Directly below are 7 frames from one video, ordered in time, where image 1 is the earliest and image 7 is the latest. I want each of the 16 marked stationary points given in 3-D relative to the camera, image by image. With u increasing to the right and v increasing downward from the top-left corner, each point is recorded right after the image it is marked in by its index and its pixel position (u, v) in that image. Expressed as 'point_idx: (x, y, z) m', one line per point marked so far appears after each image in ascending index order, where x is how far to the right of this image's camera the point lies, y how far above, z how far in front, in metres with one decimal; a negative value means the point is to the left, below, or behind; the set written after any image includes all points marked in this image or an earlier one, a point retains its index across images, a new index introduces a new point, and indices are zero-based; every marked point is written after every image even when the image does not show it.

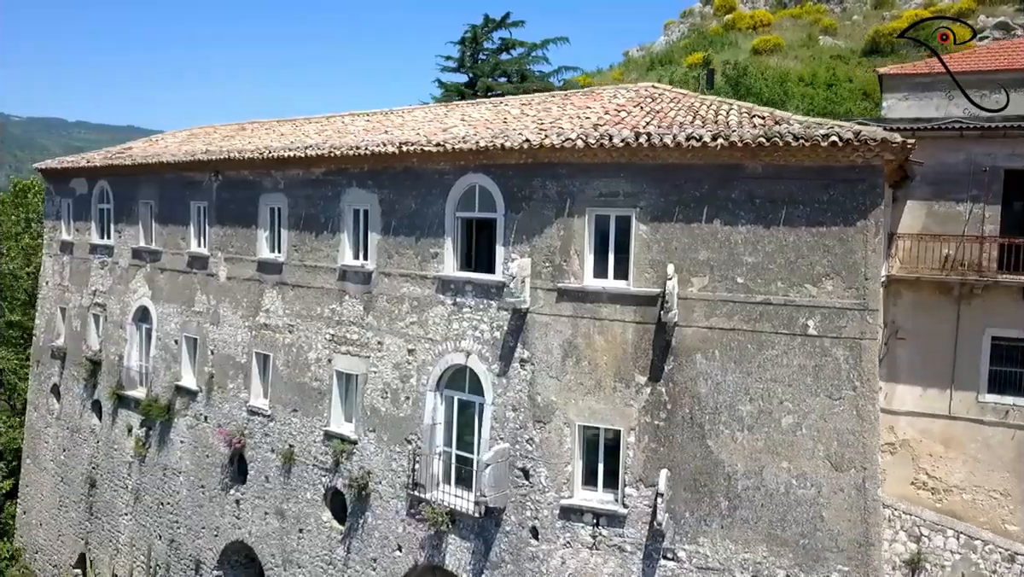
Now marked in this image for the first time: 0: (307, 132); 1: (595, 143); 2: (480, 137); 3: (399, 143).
0: (-4.5, +3.5, +17.5) m
1: (+1.1, +2.0, +10.8) m
2: (-0.5, +2.4, +12.3) m
3: (-1.9, +2.5, +13.2) m
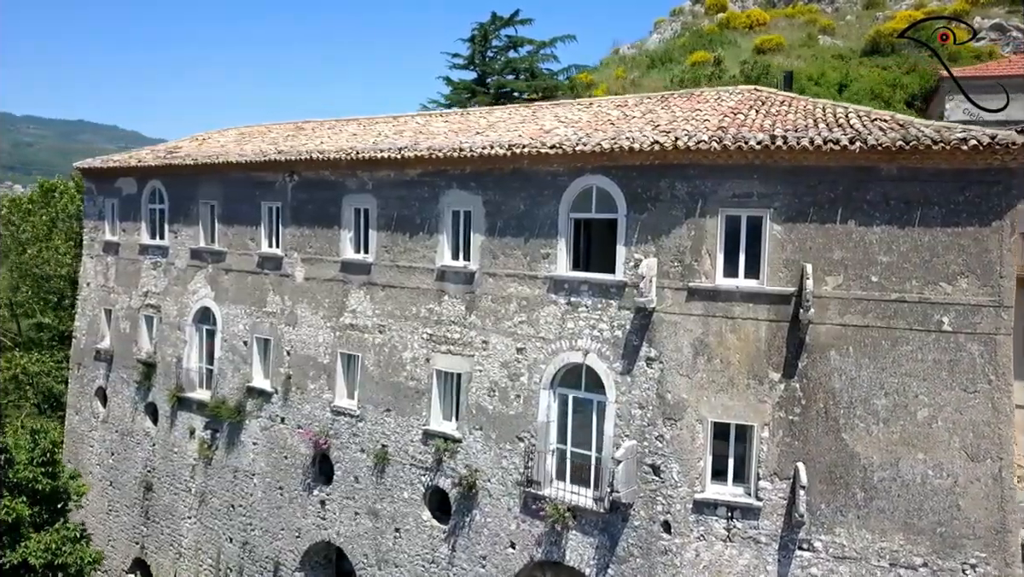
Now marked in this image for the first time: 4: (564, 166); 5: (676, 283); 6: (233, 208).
0: (-2.9, +3.5, +17.5) m
1: (+3.1, +2.0, +11.1) m
2: (+1.4, +2.4, +12.5) m
3: (0.0, +2.5, +13.3) m
4: (+0.9, +2.0, +12.9) m
5: (+2.5, +0.1, +11.8) m
6: (-6.6, +1.9, +18.7) m
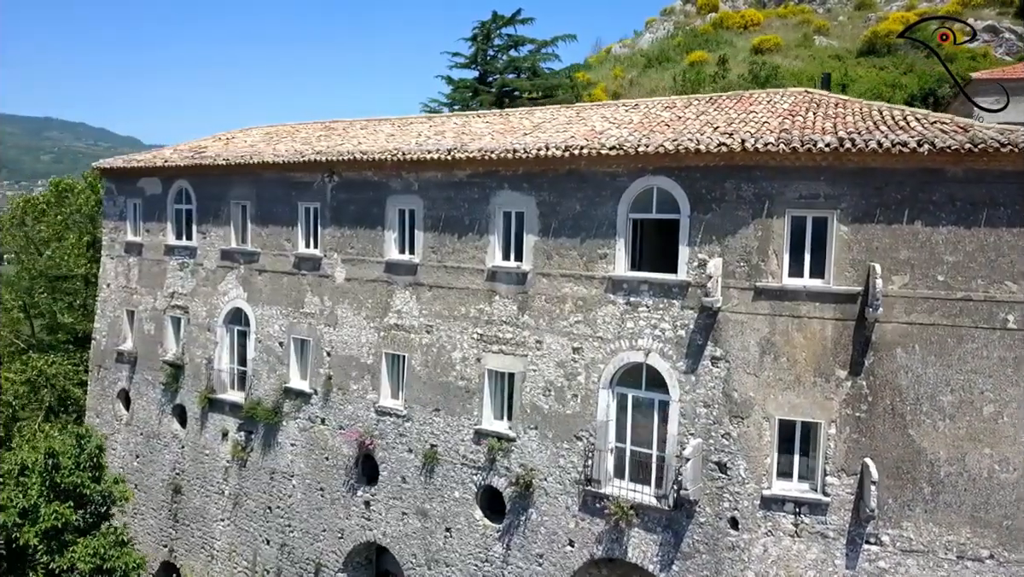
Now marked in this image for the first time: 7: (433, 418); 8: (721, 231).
0: (-2.0, +3.5, +17.5) m
1: (+4.1, +2.0, +11.3) m
2: (+2.4, +2.4, +12.6) m
3: (+1.0, +2.4, +13.4) m
4: (+1.9, +2.0, +13.0) m
5: (+3.5, +0.1, +12.0) m
6: (-5.8, +1.9, +18.6) m
7: (-1.6, -2.6, +15.5) m
8: (+3.2, +0.9, +12.2) m
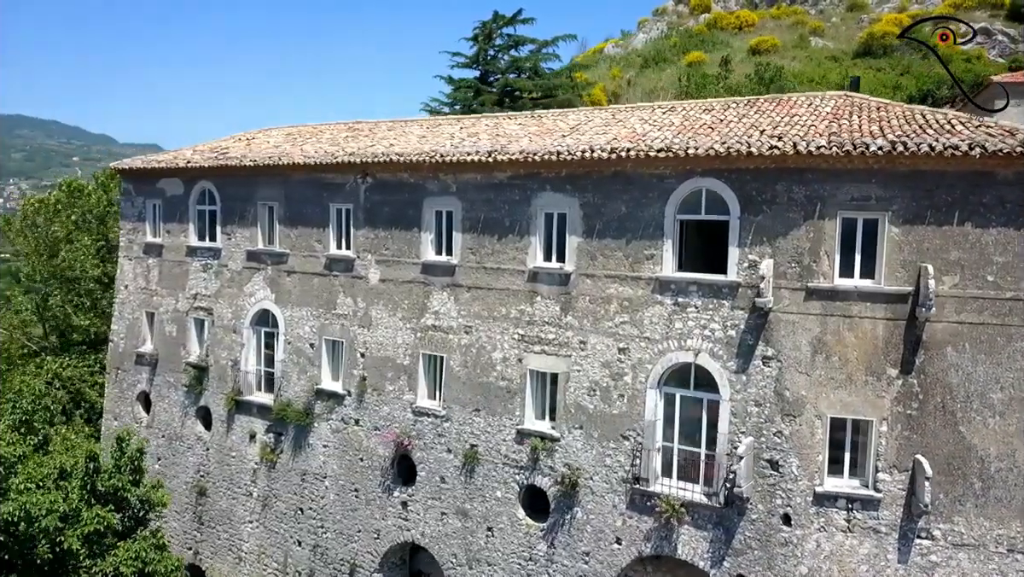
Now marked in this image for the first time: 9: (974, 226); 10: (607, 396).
0: (-1.3, +3.5, +17.6) m
1: (+5.0, +2.0, +11.5) m
2: (+3.2, +2.4, +12.8) m
3: (+1.8, +2.4, +13.6) m
4: (+2.7, +2.0, +13.2) m
5: (+4.4, +0.1, +12.2) m
6: (-5.1, +1.9, +18.6) m
7: (-0.8, -2.6, +15.6) m
8: (+4.1, +0.9, +12.4) m
9: (+6.8, +0.9, +11.5) m
10: (+1.7, -1.9, +14.0) m
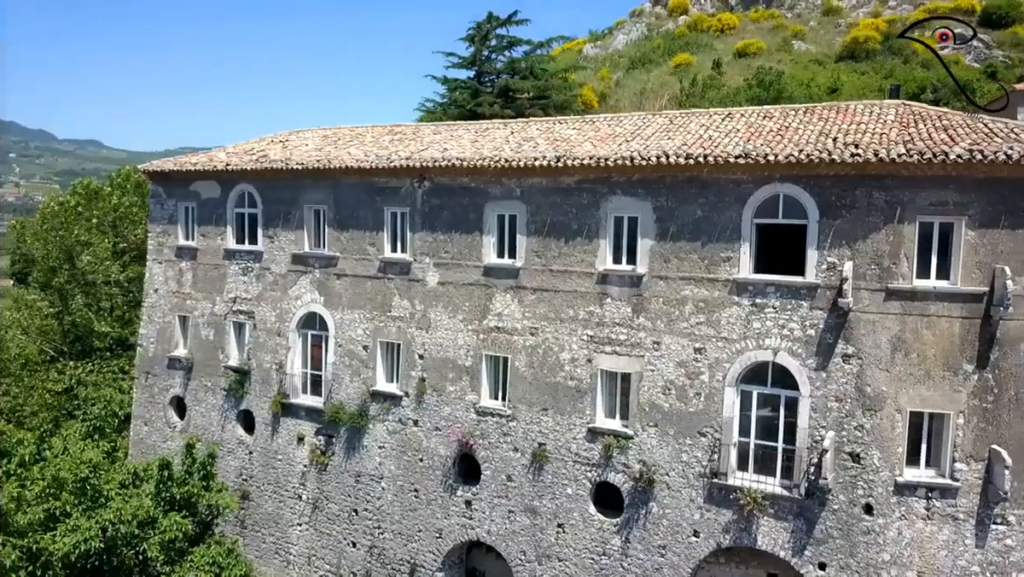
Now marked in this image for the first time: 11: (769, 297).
0: (-0.1, +3.4, +17.9) m
1: (+6.6, +2.0, +12.1) m
2: (+4.7, +2.4, +13.3) m
3: (+3.2, +2.4, +14.0) m
4: (+4.1, +2.0, +13.7) m
5: (+5.9, +0.1, +12.8) m
6: (-3.9, +1.8, +18.7) m
7: (+0.6, -2.6, +16.0) m
8: (+5.6, +0.9, +13.0) m
9: (+8.3, +0.9, +12.3) m
10: (+3.1, -1.9, +14.5) m
11: (+4.5, -0.2, +13.7) m
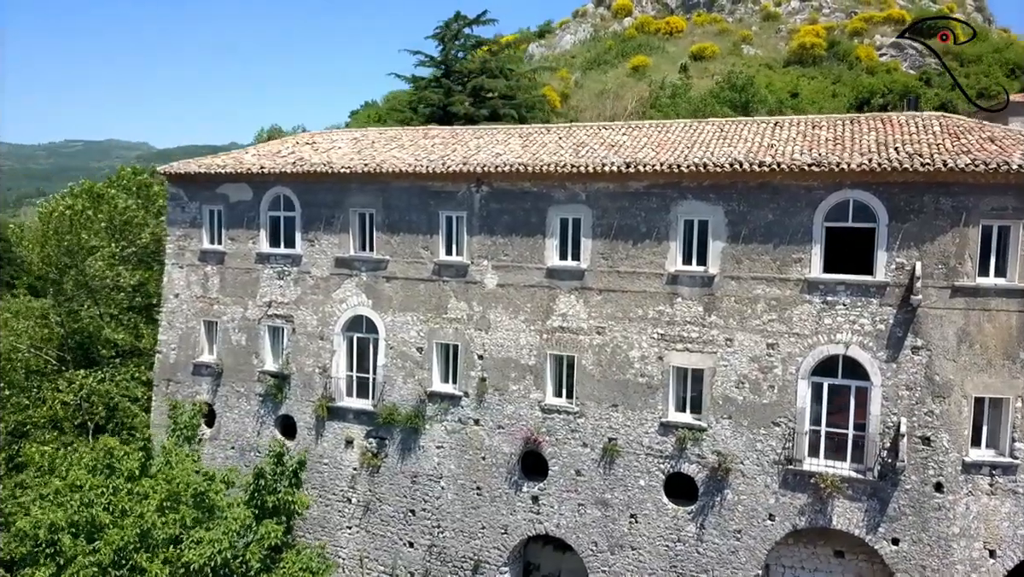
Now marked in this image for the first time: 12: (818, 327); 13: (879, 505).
0: (+1.2, +3.4, +18.4) m
1: (+8.4, +2.1, +13.4) m
2: (+6.4, +2.4, +14.4) m
3: (+4.8, +2.4, +15.0) m
4: (+5.8, +2.0, +14.7) m
5: (+7.7, +0.1, +14.1) m
6: (-2.7, +1.7, +18.8) m
7: (+2.1, -2.6, +16.6) m
8: (+7.3, +0.9, +14.2) m
9: (+10.1, +1.0, +13.8) m
10: (+4.8, -1.9, +15.4) m
11: (+6.2, -0.1, +14.8) m
12: (+5.8, -0.7, +14.9) m
13: (+6.7, -4.0, +14.4) m
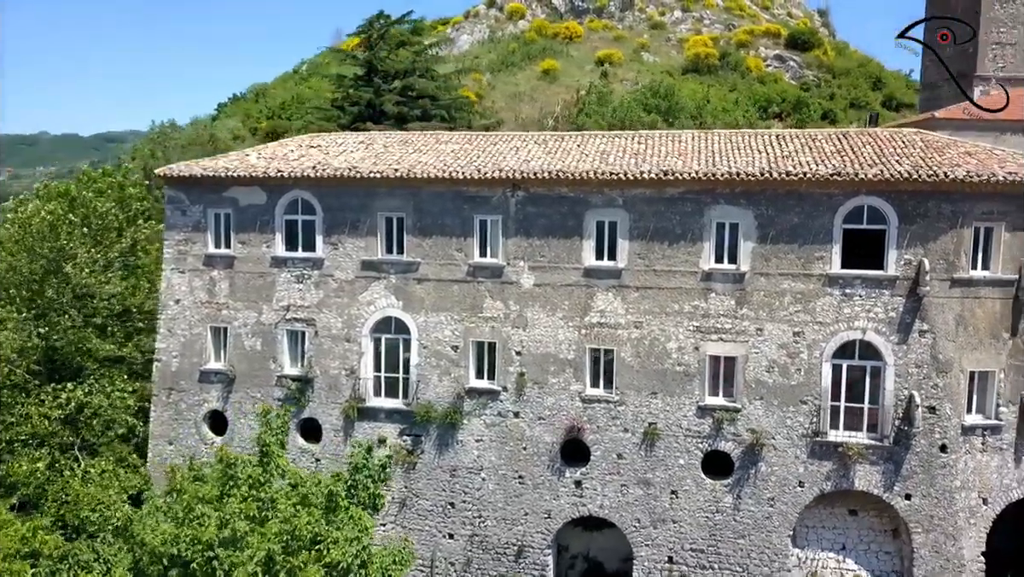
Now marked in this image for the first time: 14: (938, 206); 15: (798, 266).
0: (+1.8, +3.4, +19.7) m
1: (+9.8, +2.2, +16.1) m
2: (+7.7, +2.5, +16.7) m
3: (+6.1, +2.5, +17.0) m
4: (+7.1, +2.1, +16.9) m
5: (+9.1, +0.3, +16.6) m
6: (-2.0, +1.7, +19.4) m
7: (+3.2, -2.6, +18.1) m
8: (+8.7, +1.1, +16.7) m
9: (+11.5, +1.2, +16.8) m
10: (+6.0, -1.8, +17.4) m
11: (+7.5, 0.0, +17.1) m
12: (+7.1, -0.6, +17.1) m
13: (+8.2, -3.8, +16.8) m
14: (+9.0, +1.7, +16.6) m
15: (+6.3, +0.5, +17.3) m
